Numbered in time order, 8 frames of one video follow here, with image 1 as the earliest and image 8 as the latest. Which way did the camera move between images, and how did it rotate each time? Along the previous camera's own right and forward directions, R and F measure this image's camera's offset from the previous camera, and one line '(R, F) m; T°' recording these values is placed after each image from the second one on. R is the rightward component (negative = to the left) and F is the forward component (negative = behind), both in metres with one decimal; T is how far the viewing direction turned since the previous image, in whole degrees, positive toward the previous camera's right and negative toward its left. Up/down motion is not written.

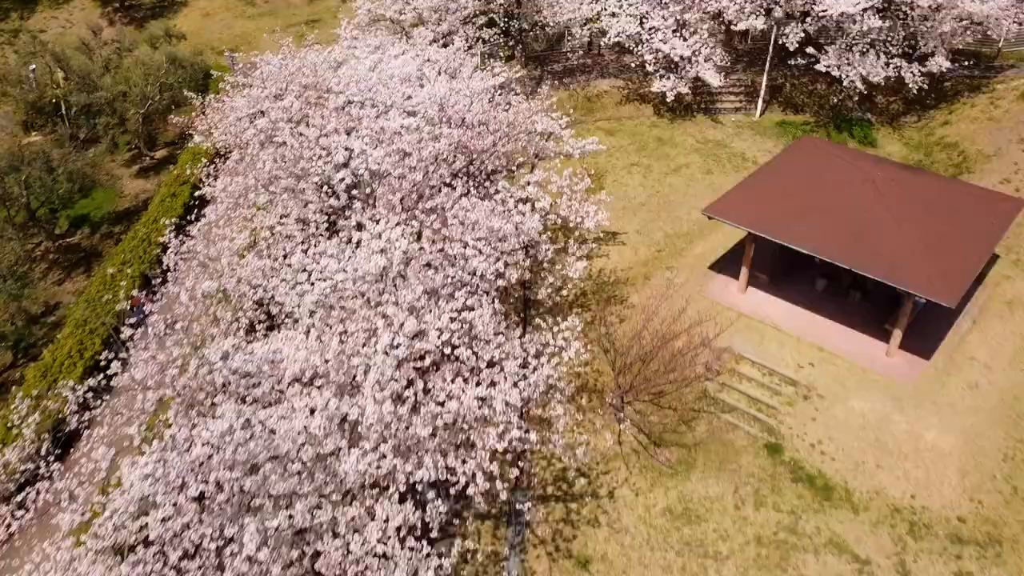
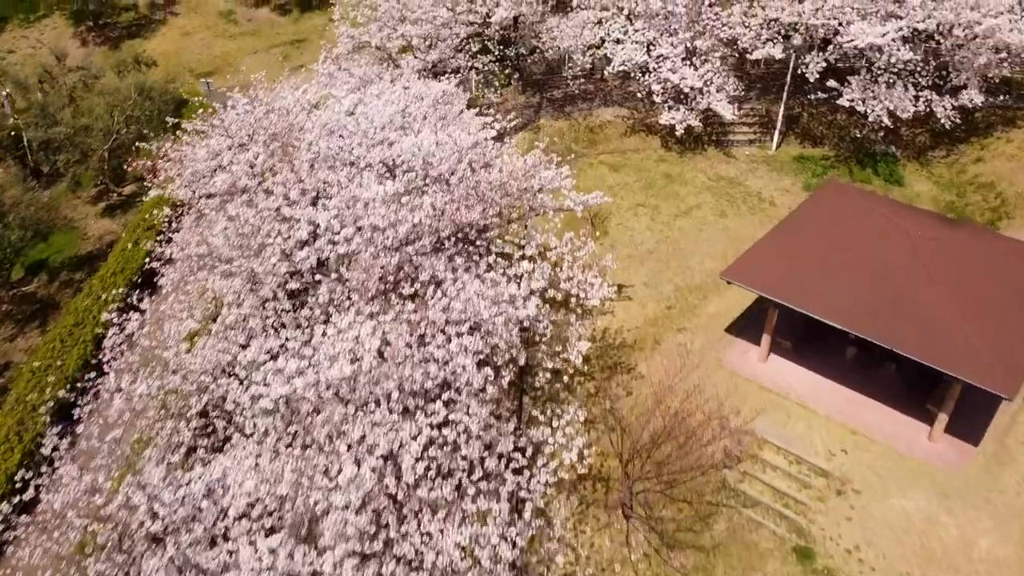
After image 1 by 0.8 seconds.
(+0.1, +1.7) m; 0°
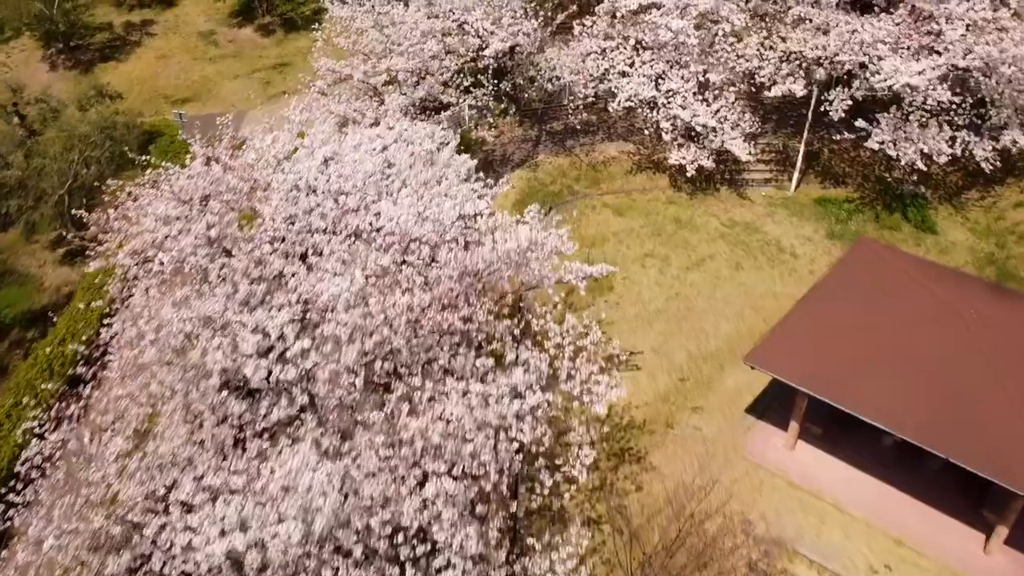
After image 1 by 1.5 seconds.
(+0.1, +1.7) m; 0°
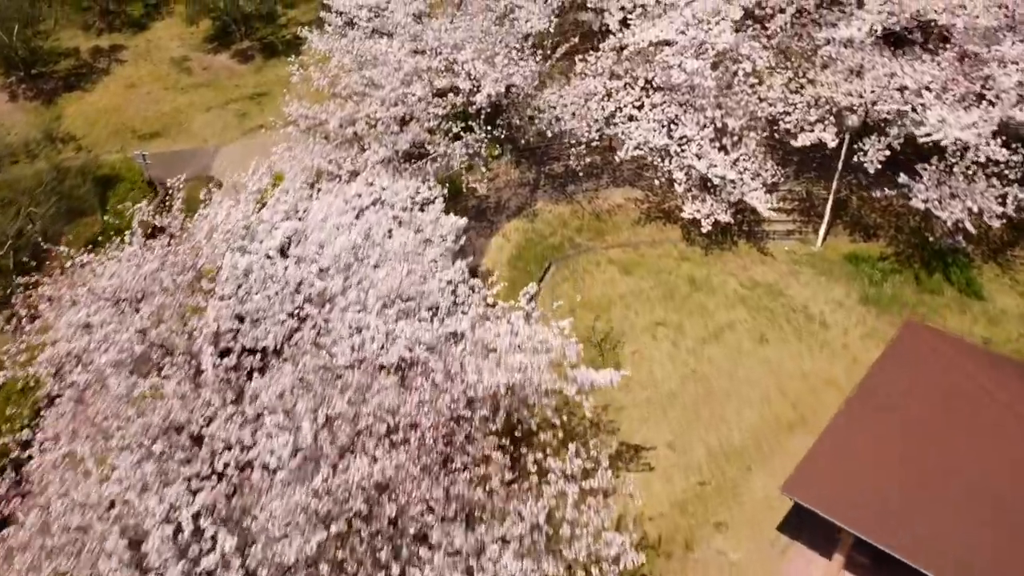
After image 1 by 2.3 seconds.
(+0.1, +2.0) m; 0°
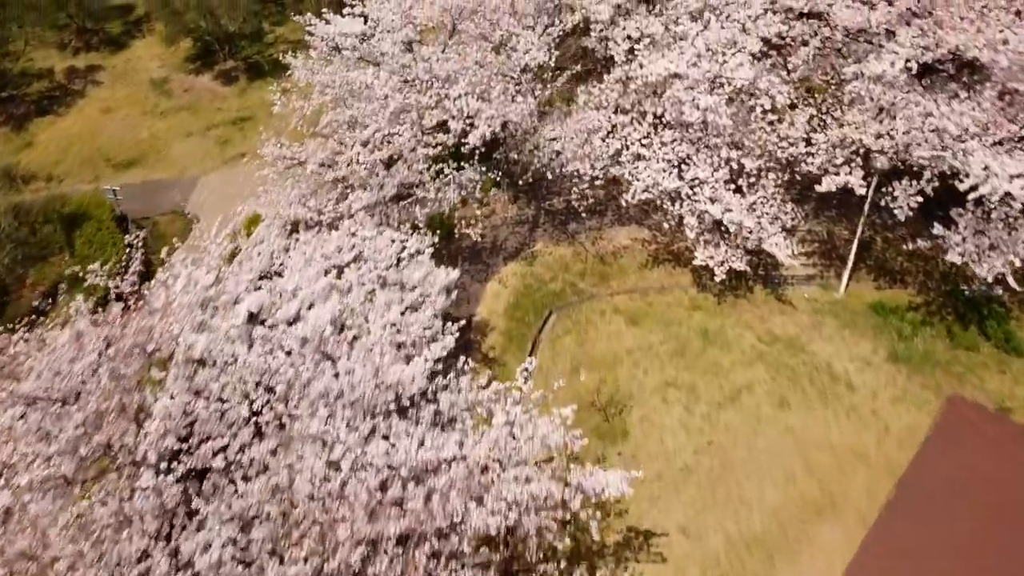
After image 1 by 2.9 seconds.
(0.0, +1.4) m; 0°
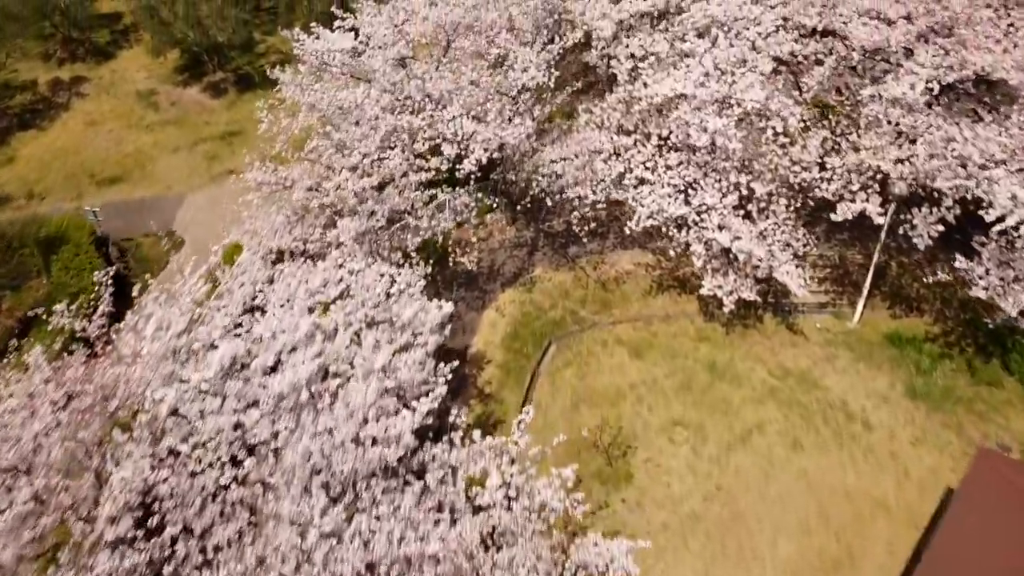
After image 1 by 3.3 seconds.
(0.0, +0.8) m; 0°
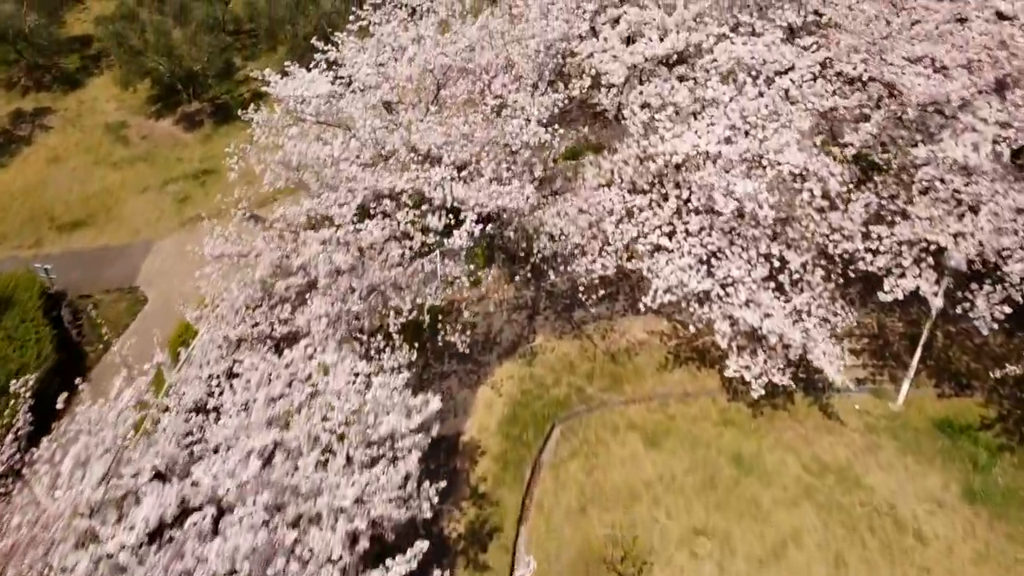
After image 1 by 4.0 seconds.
(0.0, +1.8) m; 0°
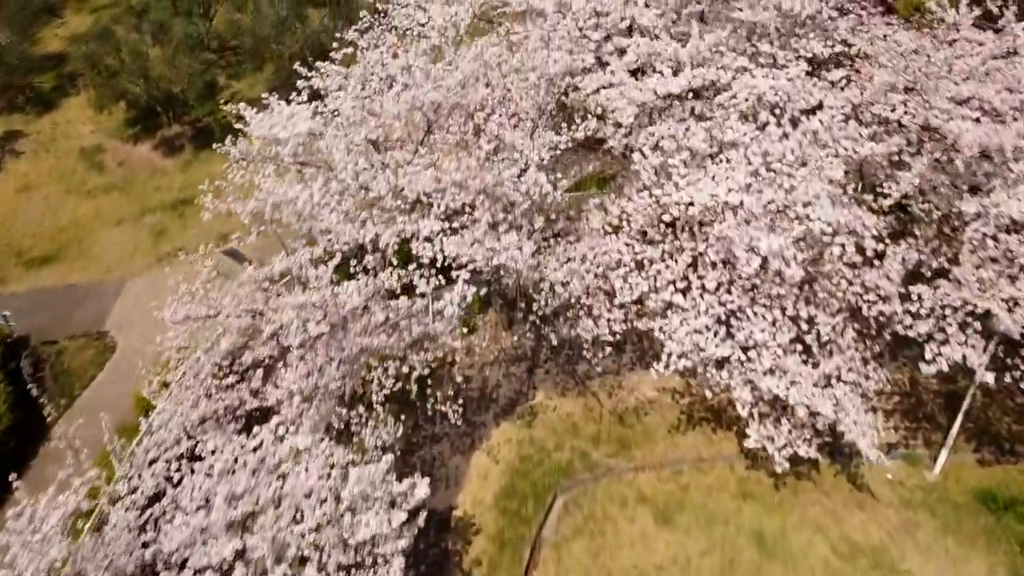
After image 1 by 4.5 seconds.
(0.0, +1.3) m; 0°
